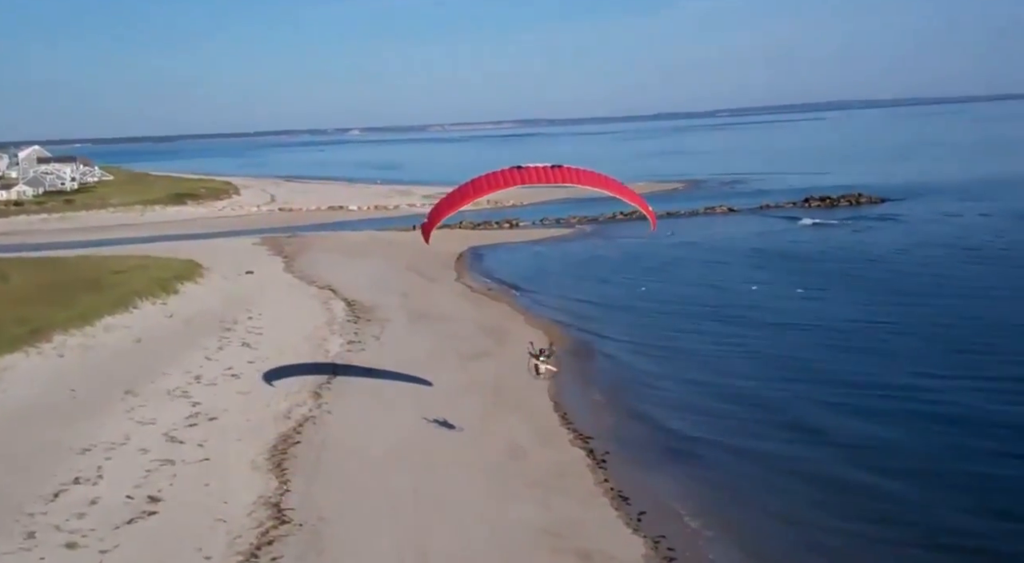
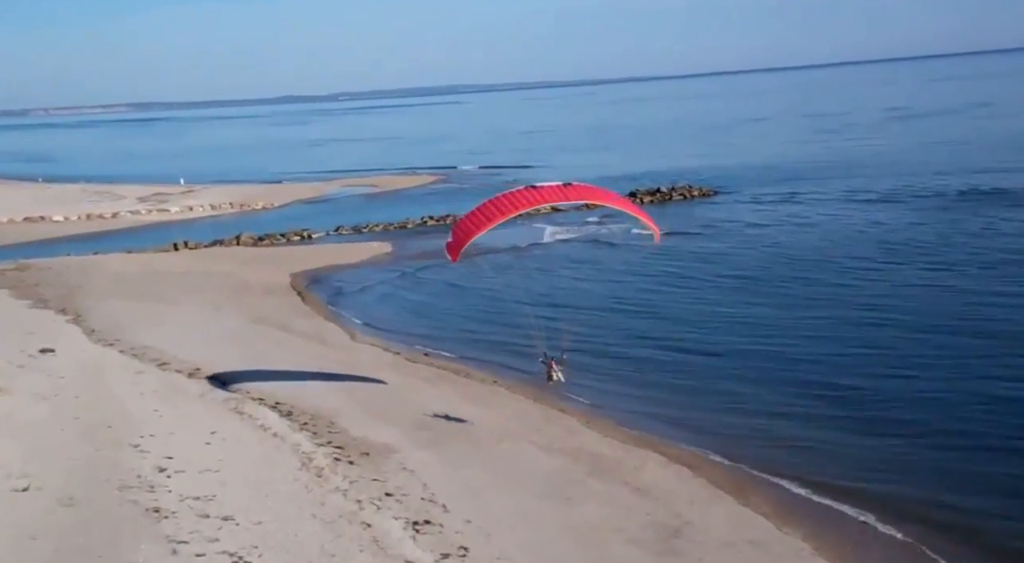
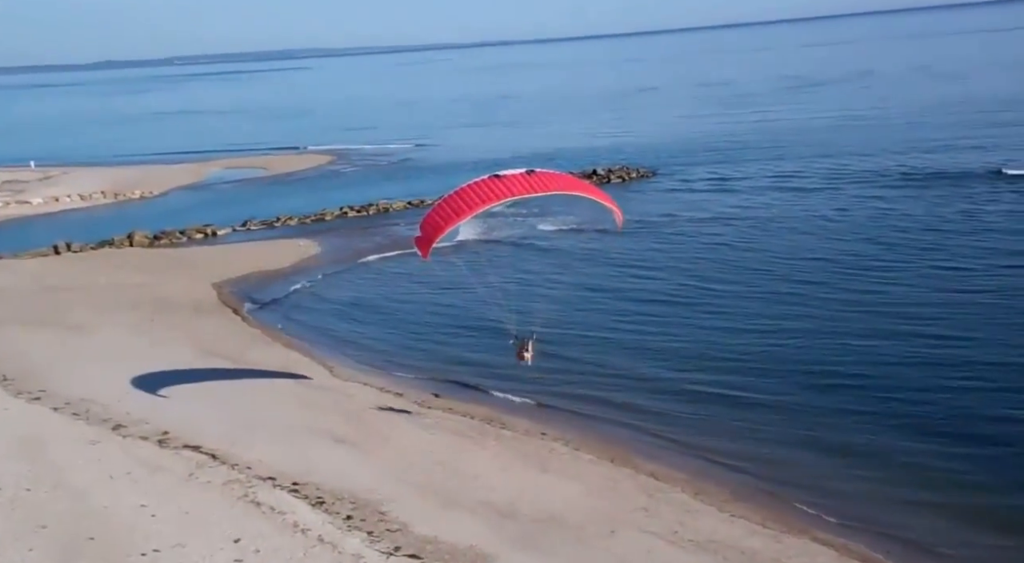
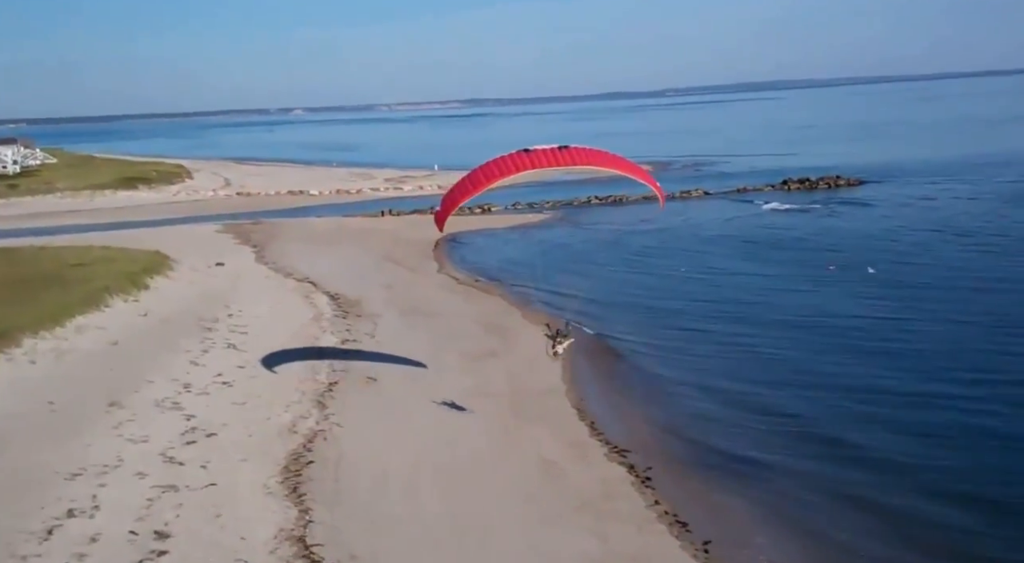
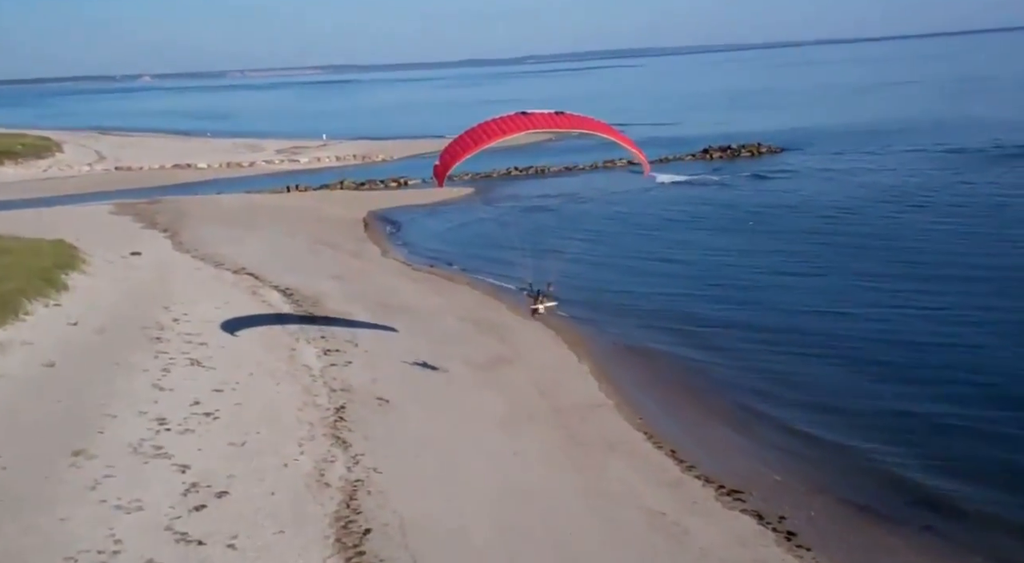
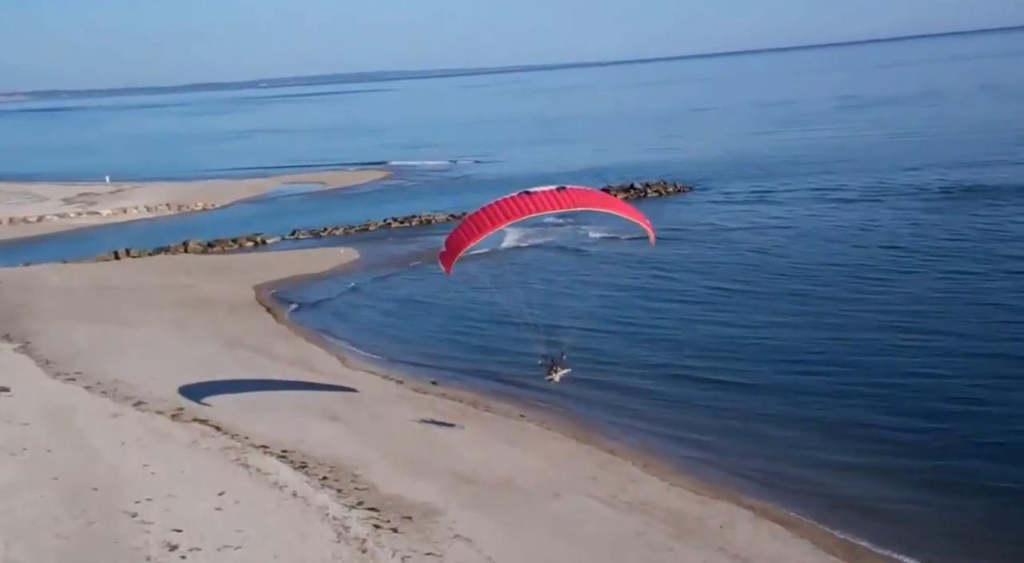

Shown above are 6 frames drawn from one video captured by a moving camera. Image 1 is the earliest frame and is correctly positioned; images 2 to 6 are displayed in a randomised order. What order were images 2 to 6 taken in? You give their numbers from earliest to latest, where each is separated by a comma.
4, 5, 2, 6, 3
